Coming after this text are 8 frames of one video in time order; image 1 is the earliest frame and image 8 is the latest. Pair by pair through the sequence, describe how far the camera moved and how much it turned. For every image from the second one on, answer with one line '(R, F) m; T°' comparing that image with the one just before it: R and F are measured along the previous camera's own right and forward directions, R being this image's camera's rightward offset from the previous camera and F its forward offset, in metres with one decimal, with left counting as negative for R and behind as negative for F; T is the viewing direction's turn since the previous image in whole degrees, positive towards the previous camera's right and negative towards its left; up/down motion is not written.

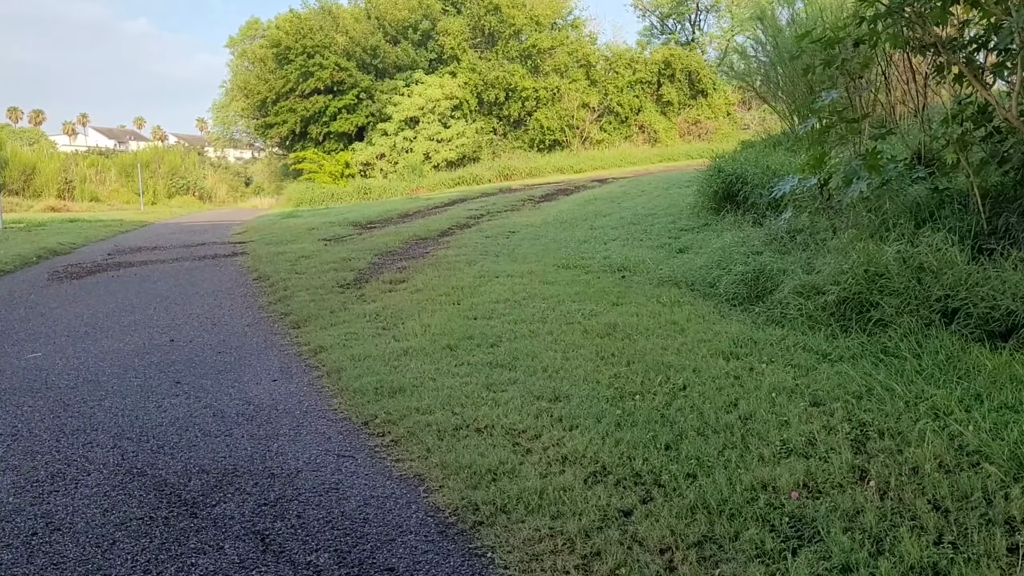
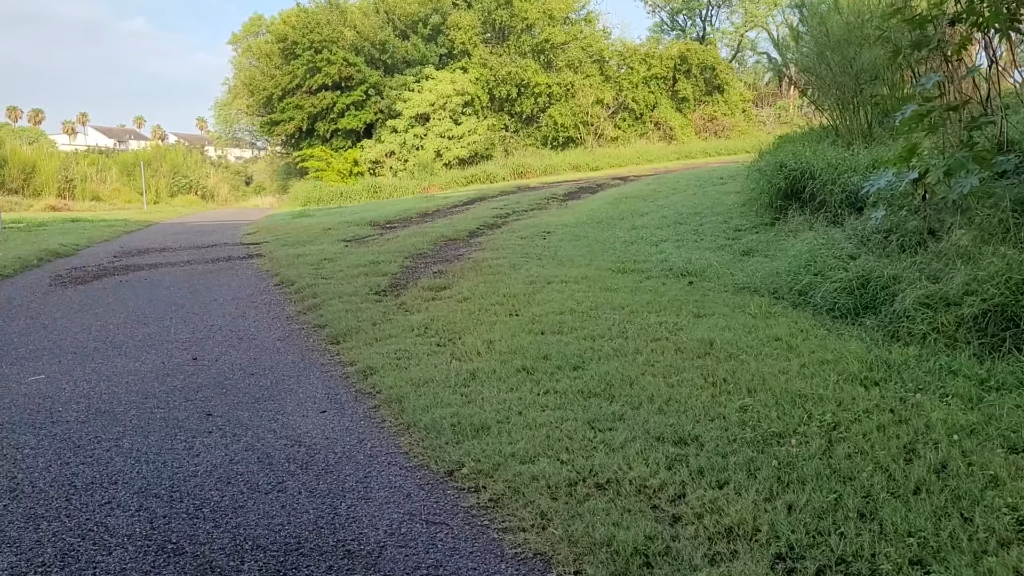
(-0.3, +0.6) m; 0°
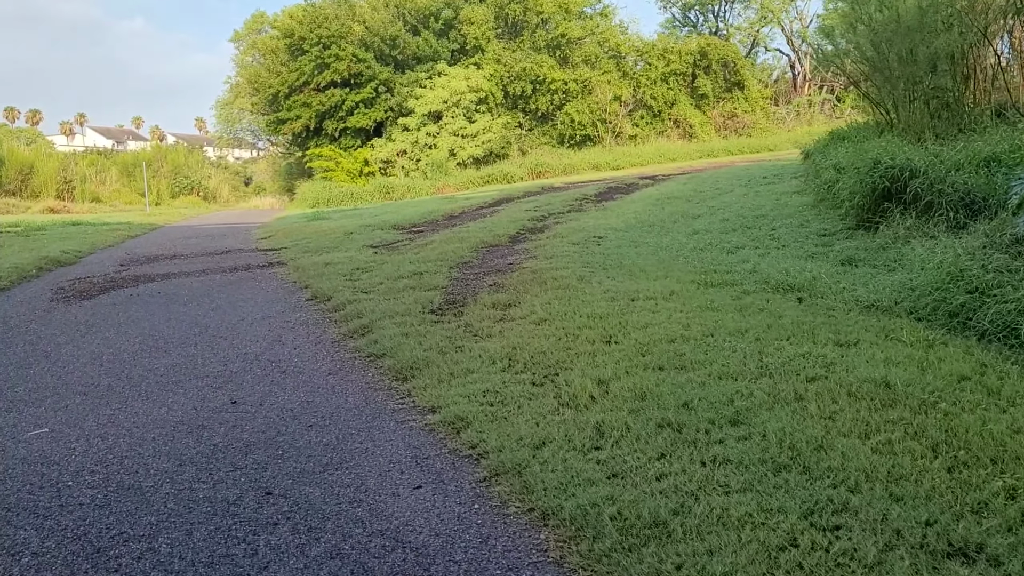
(-0.4, +0.7) m; 0°
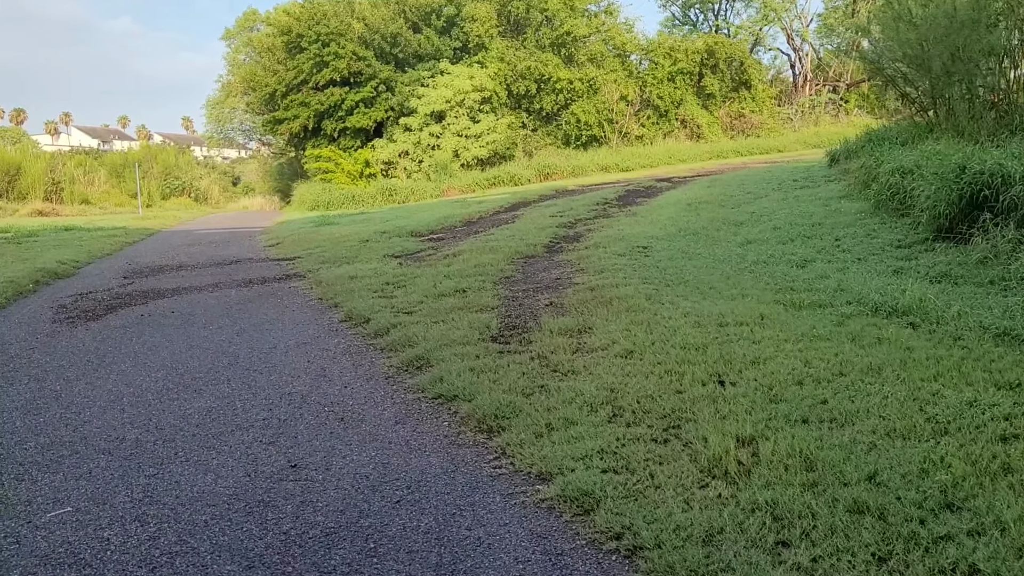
(-0.4, +0.5) m; +1°
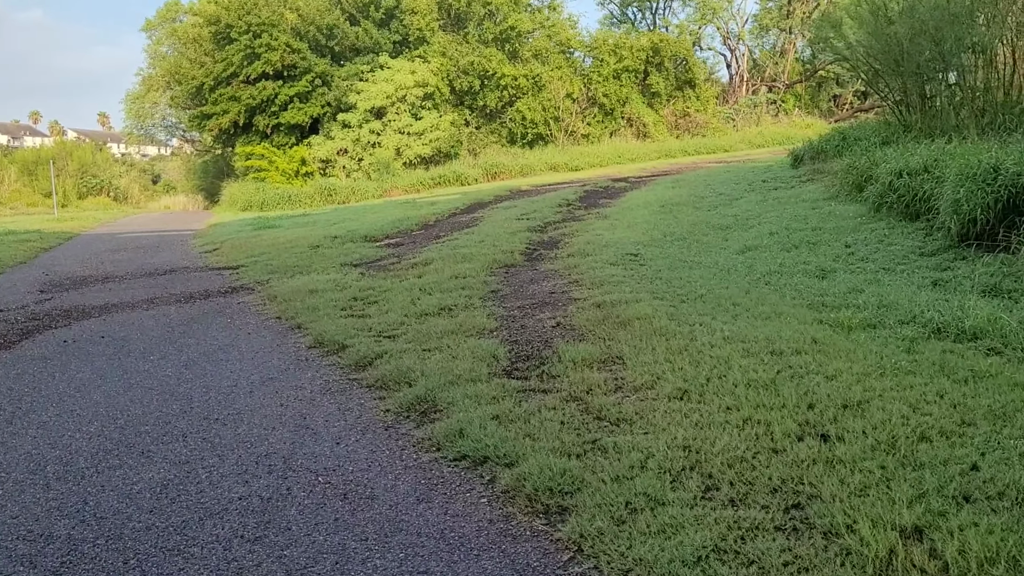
(-0.3, +0.7) m; +5°
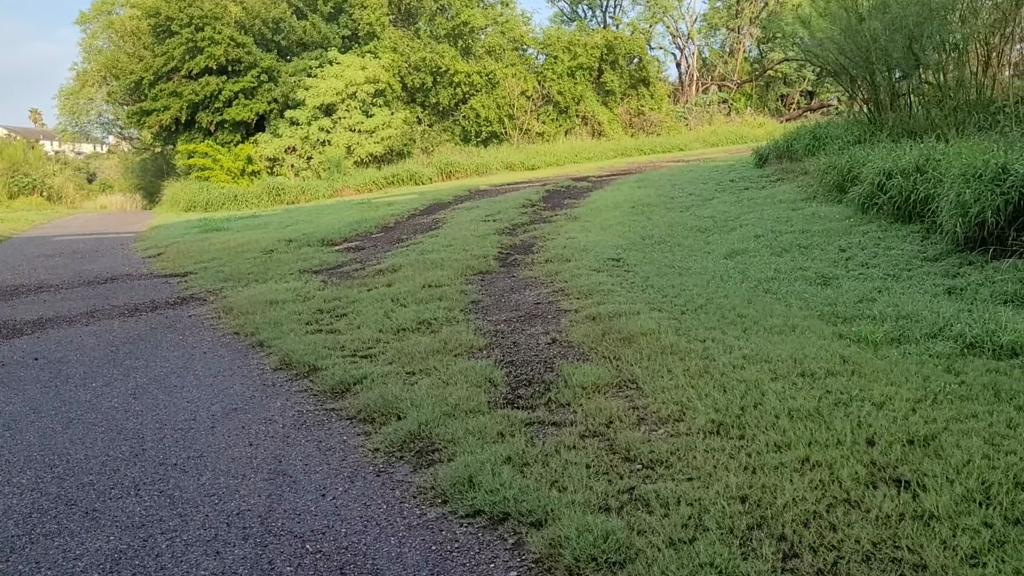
(-0.2, +0.4) m; +3°
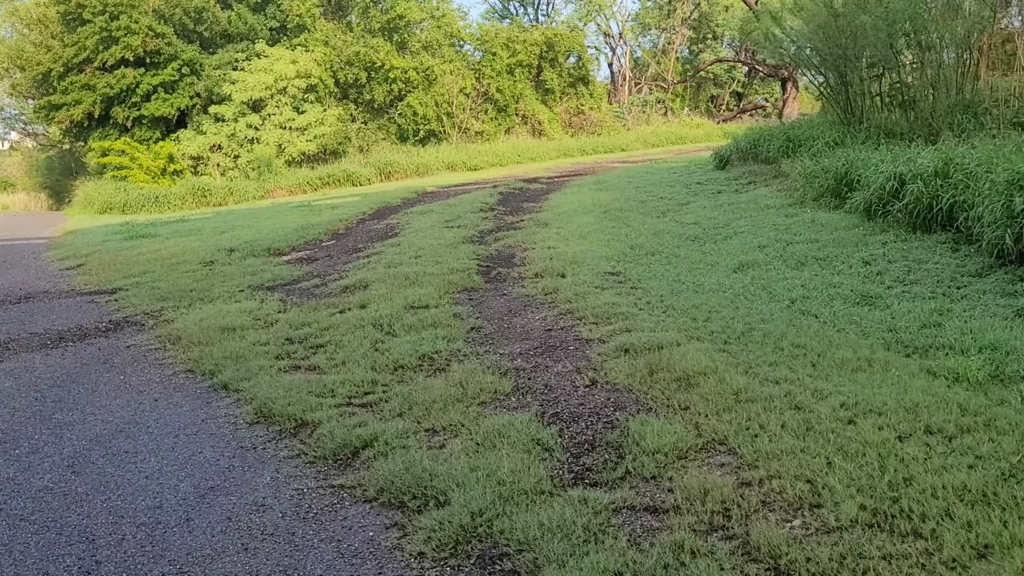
(-0.4, +0.7) m; +5°
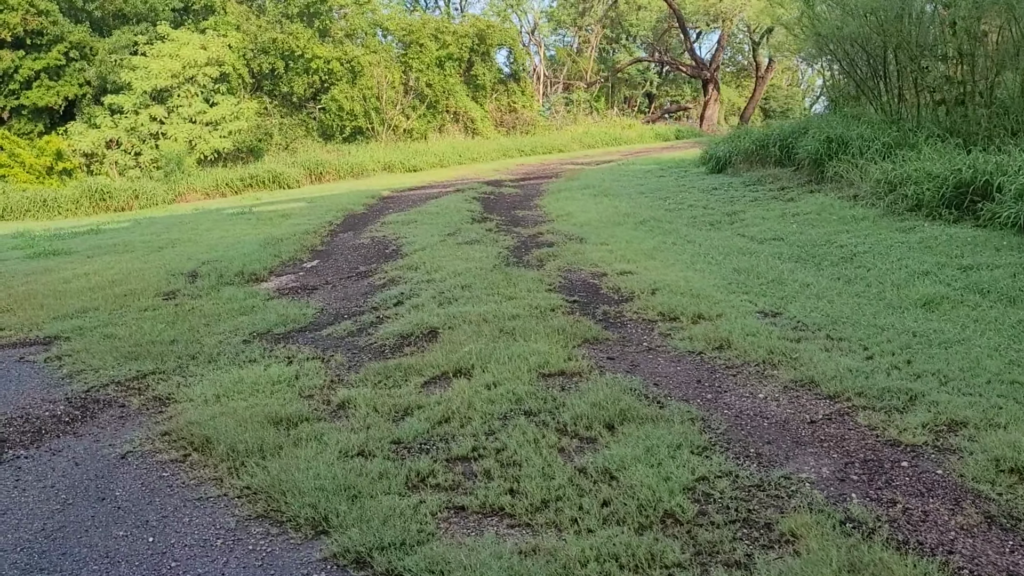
(-1.0, +1.5) m; +7°
